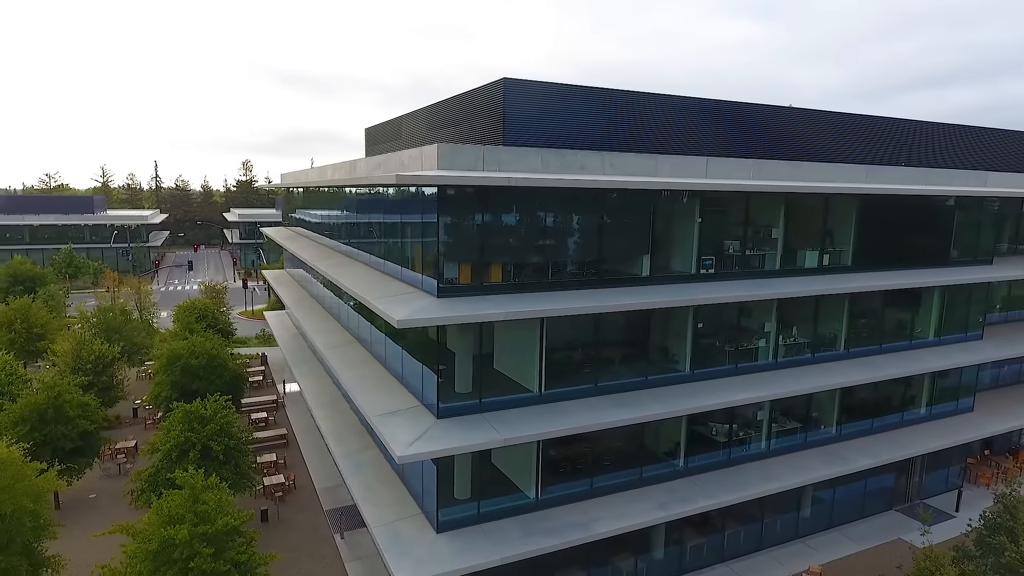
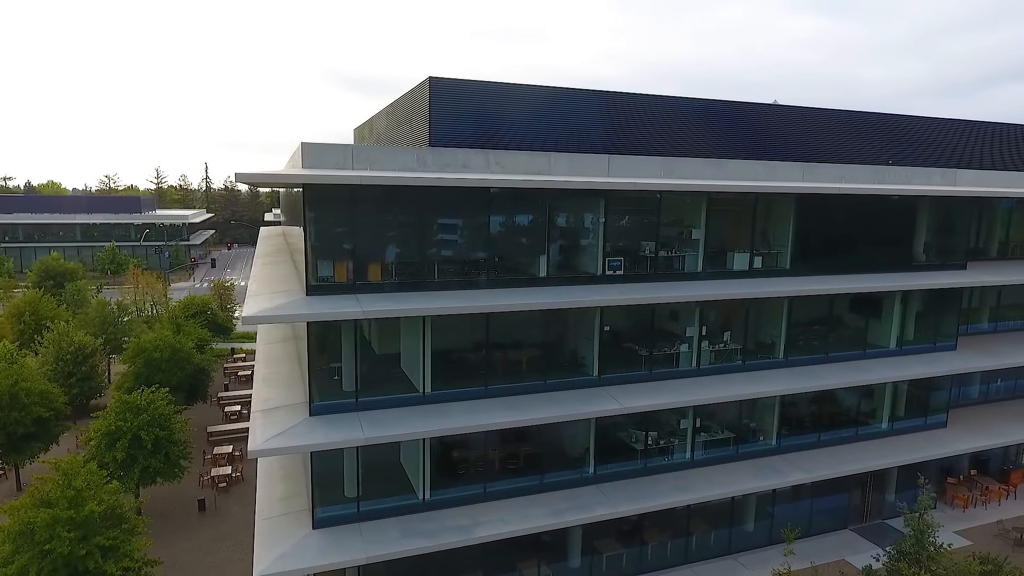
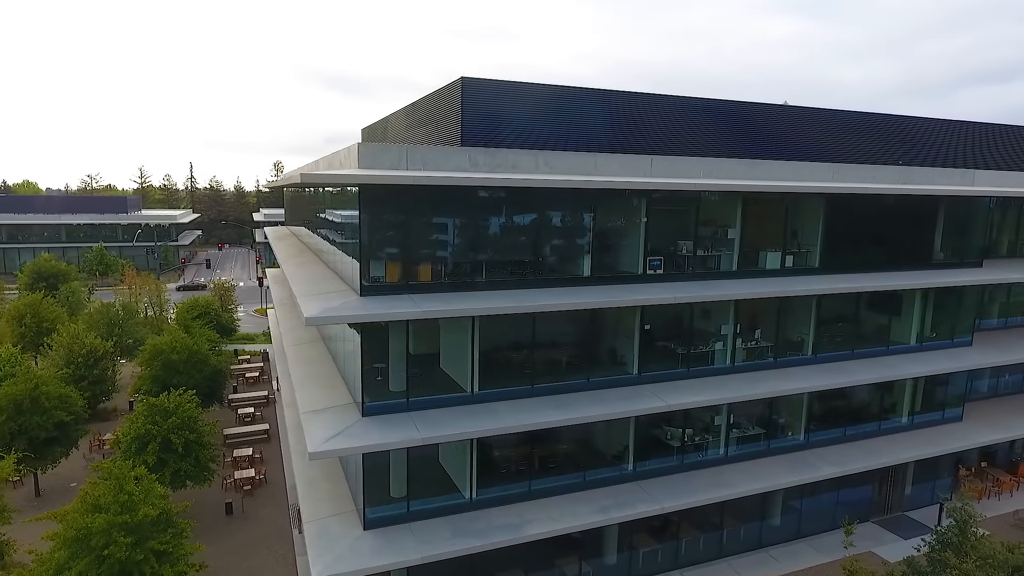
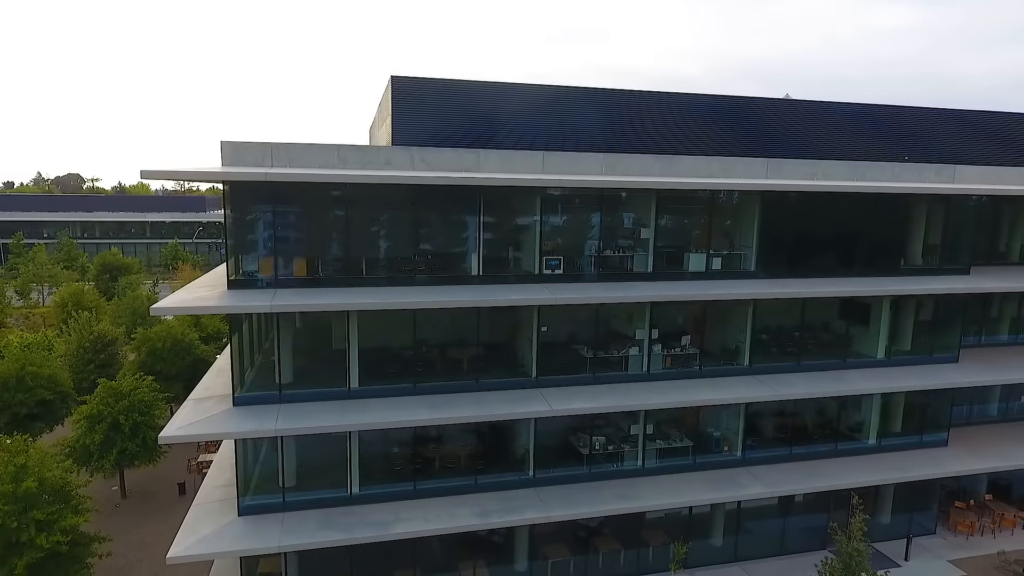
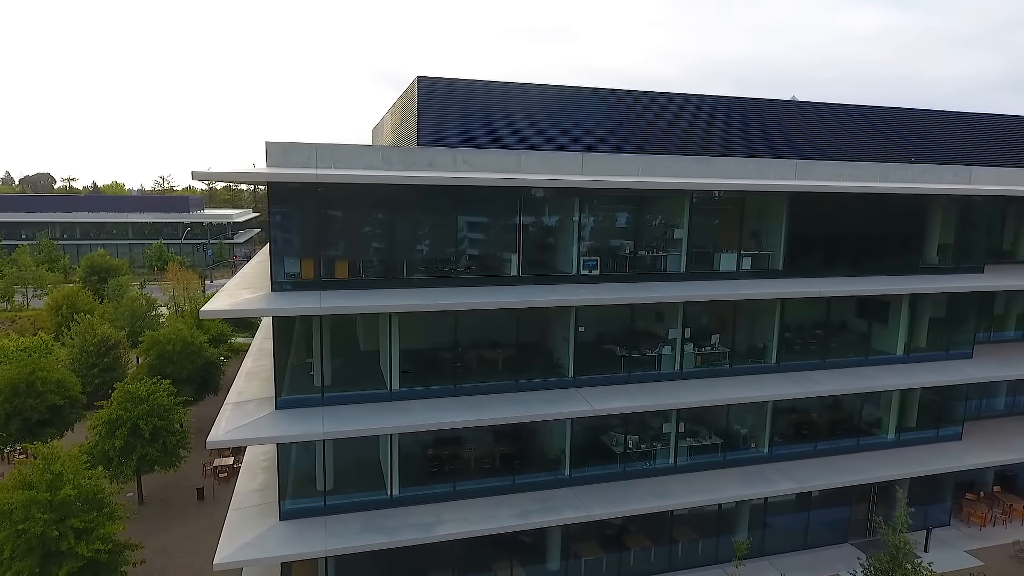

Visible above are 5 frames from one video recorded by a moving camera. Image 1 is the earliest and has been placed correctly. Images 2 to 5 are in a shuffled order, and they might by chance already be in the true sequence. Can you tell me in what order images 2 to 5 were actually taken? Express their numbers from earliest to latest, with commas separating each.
3, 2, 5, 4
